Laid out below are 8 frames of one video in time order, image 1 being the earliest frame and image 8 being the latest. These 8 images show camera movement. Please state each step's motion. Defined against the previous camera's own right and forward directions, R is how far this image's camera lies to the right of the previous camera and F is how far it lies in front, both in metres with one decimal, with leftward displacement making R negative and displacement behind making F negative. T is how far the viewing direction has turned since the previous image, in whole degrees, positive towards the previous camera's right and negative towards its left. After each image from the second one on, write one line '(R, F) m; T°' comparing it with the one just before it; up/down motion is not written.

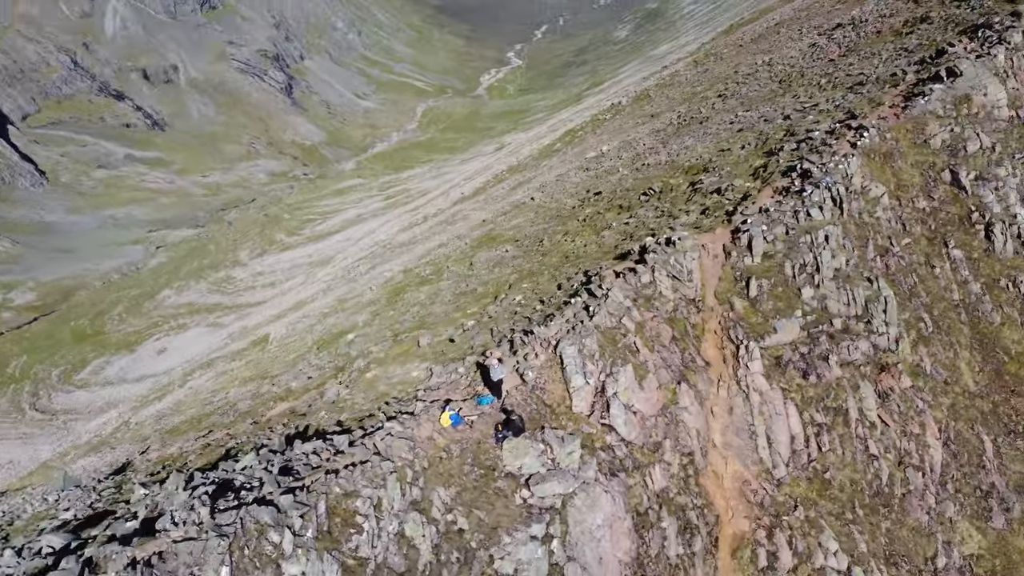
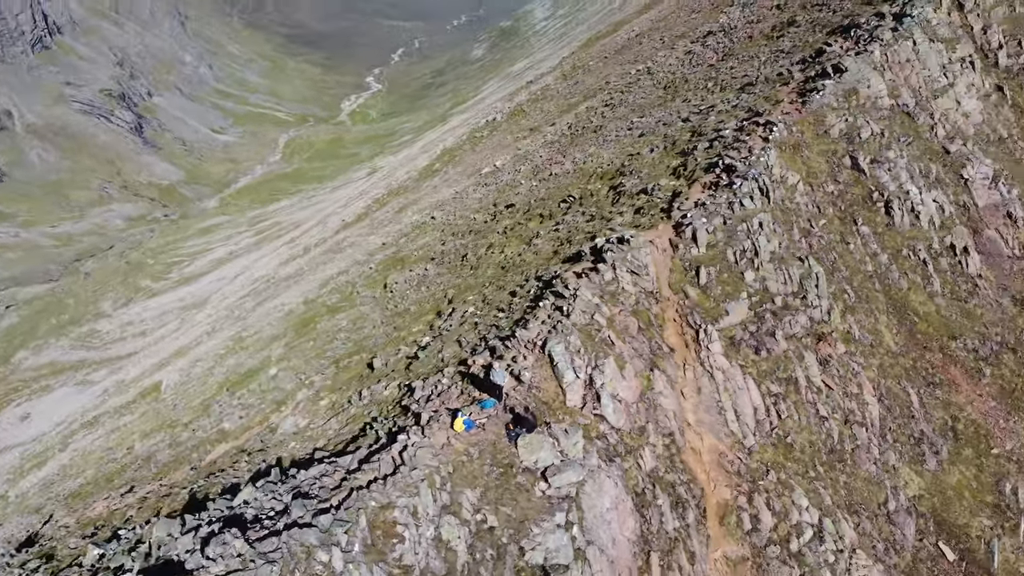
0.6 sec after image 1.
(-2.1, -0.6) m; +8°
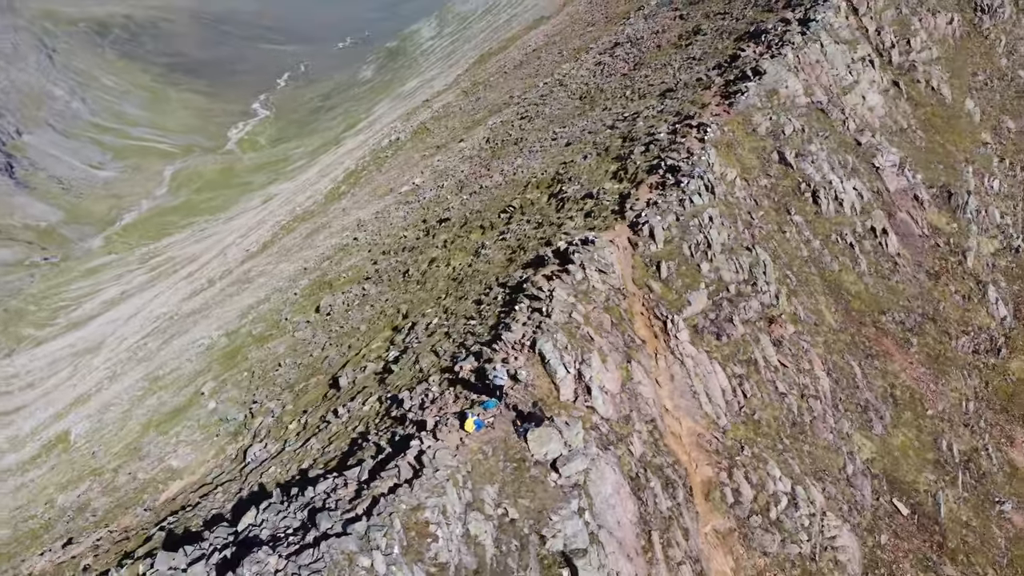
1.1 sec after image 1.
(-1.8, -0.5) m; +7°
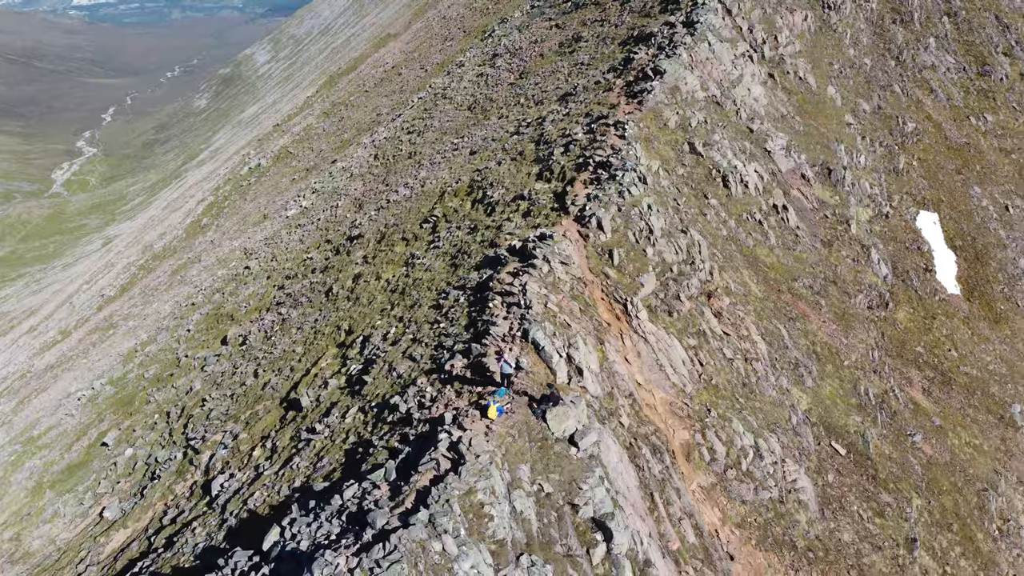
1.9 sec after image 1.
(-2.8, -0.7) m; +10°
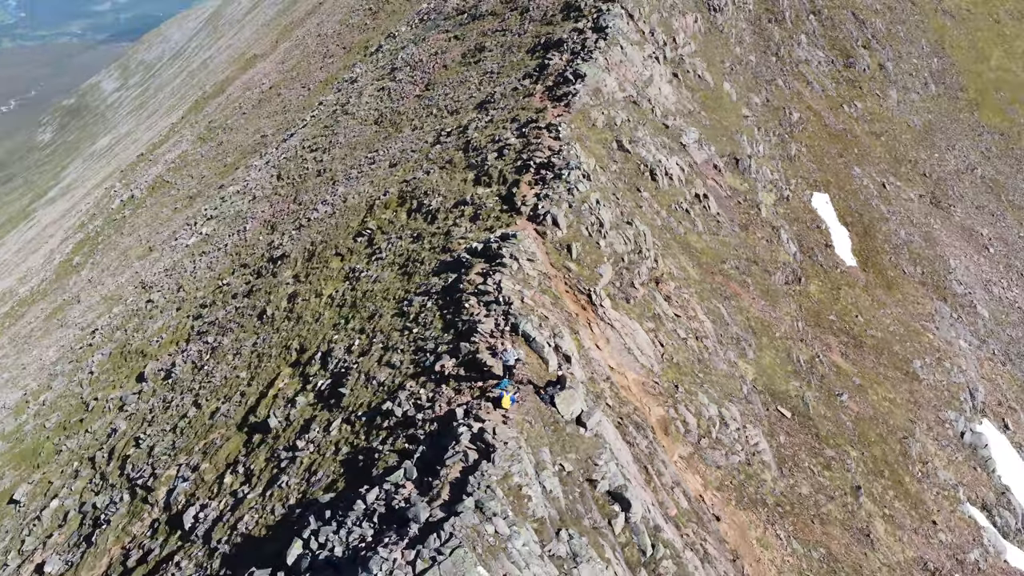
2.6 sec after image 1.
(-2.5, -0.6) m; +8°
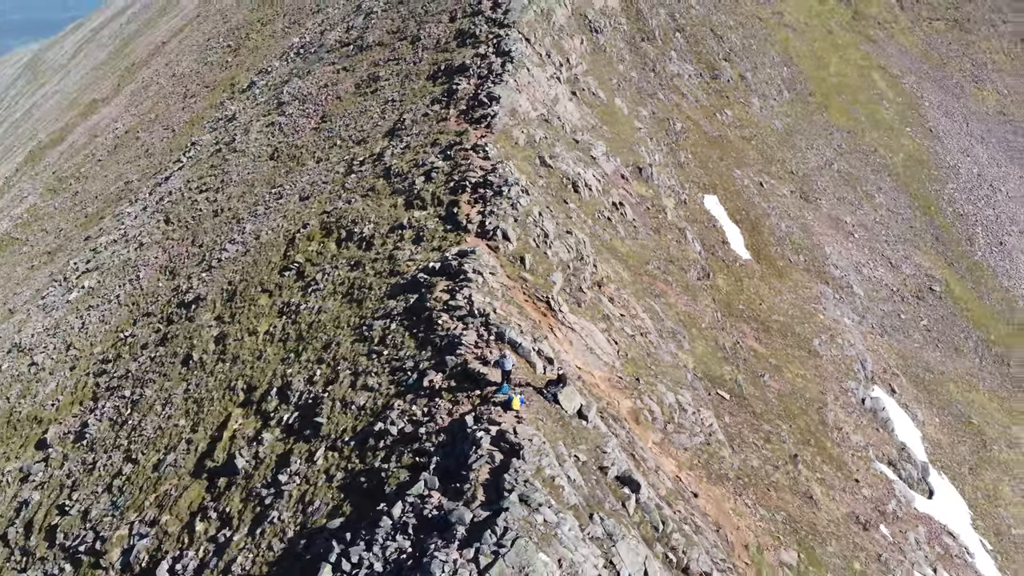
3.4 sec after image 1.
(-2.8, -0.7) m; +9°
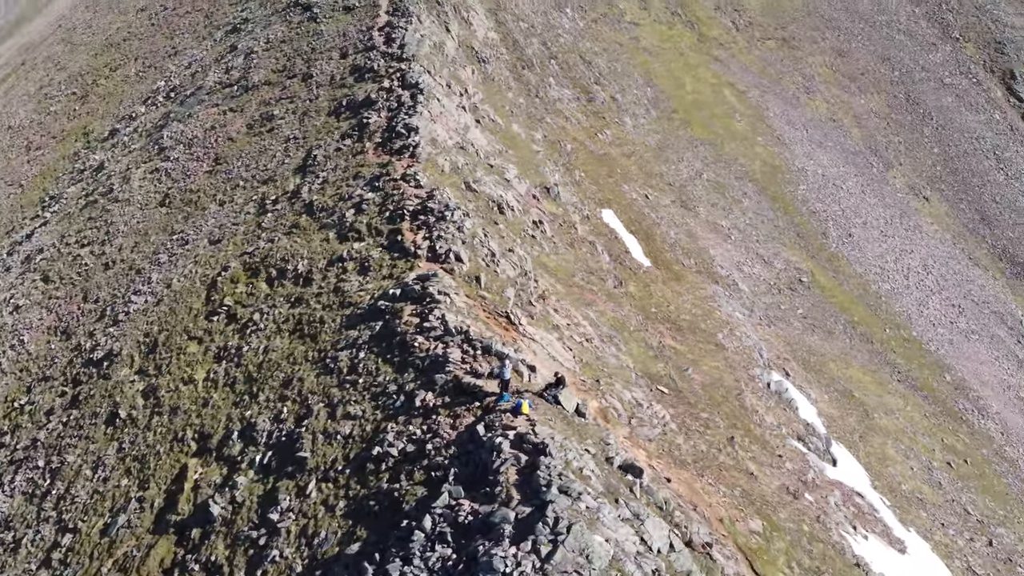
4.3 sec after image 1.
(-3.2, -0.9) m; +10°
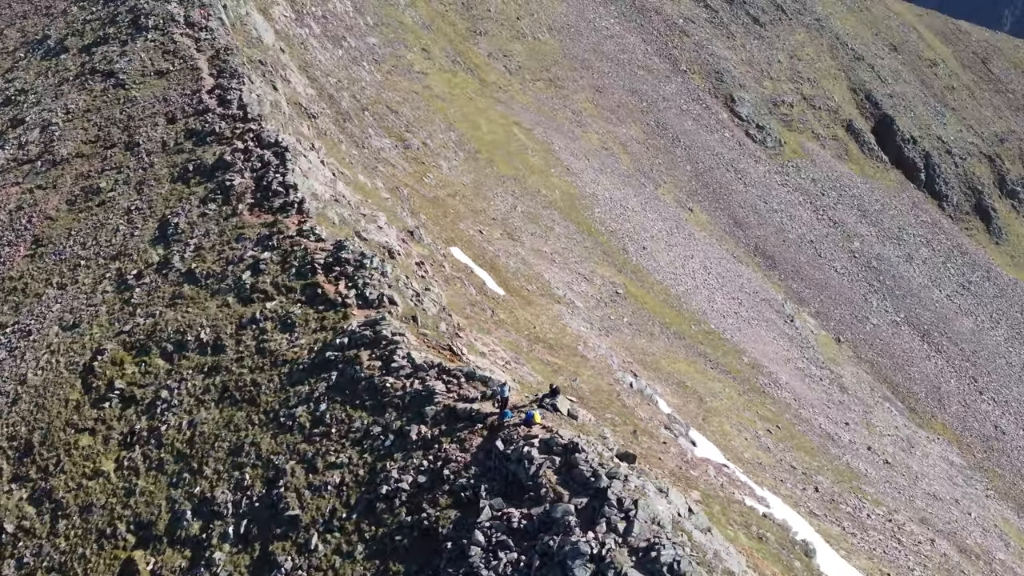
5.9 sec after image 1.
(-5.7, -1.1) m; +17°
